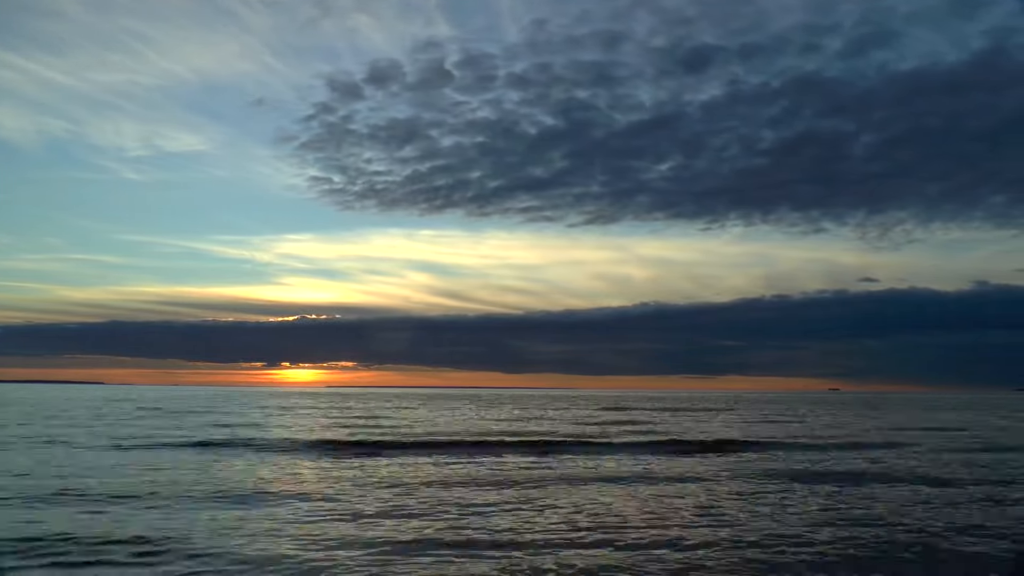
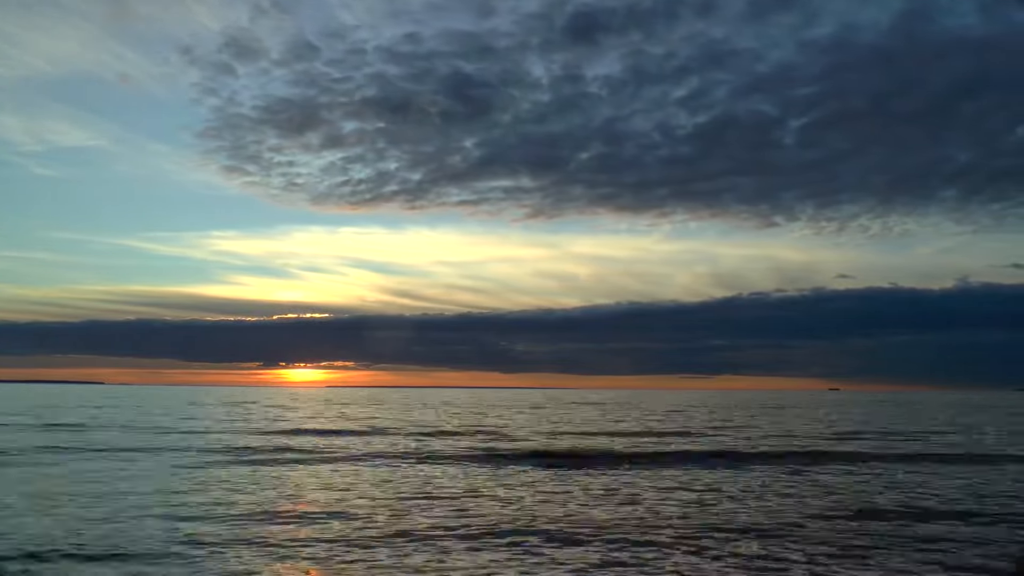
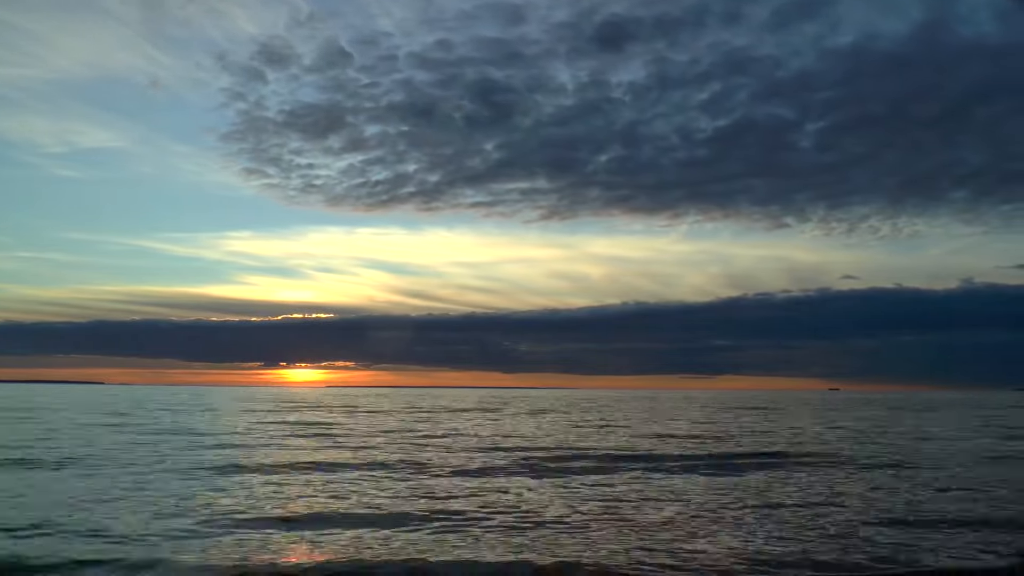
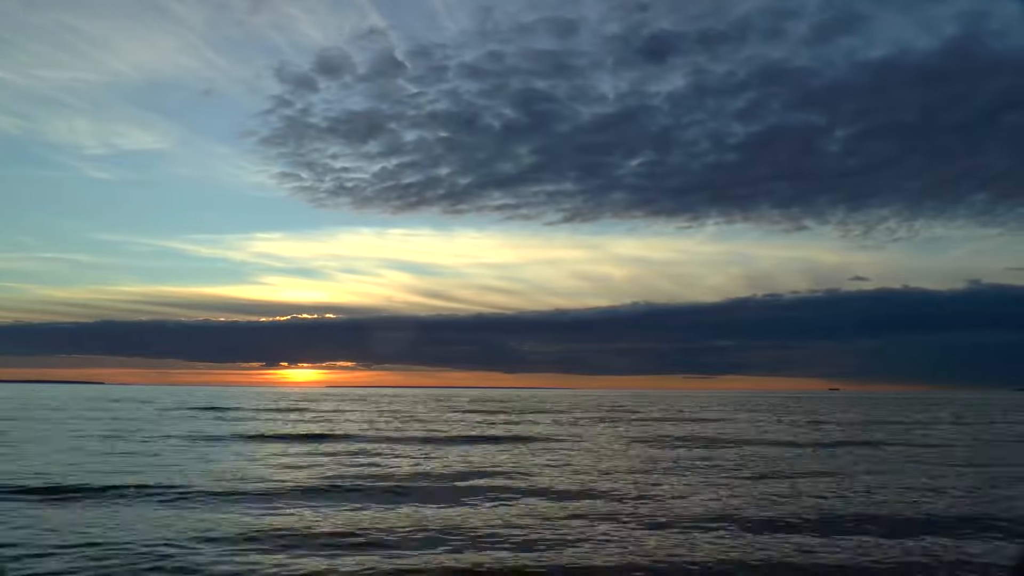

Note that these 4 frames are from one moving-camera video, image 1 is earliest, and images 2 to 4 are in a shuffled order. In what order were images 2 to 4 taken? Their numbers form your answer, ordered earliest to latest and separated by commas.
4, 3, 2
